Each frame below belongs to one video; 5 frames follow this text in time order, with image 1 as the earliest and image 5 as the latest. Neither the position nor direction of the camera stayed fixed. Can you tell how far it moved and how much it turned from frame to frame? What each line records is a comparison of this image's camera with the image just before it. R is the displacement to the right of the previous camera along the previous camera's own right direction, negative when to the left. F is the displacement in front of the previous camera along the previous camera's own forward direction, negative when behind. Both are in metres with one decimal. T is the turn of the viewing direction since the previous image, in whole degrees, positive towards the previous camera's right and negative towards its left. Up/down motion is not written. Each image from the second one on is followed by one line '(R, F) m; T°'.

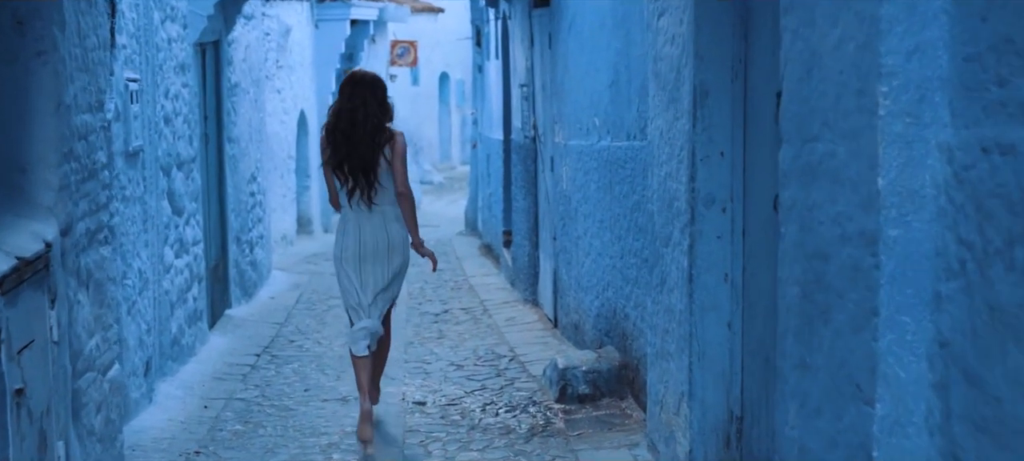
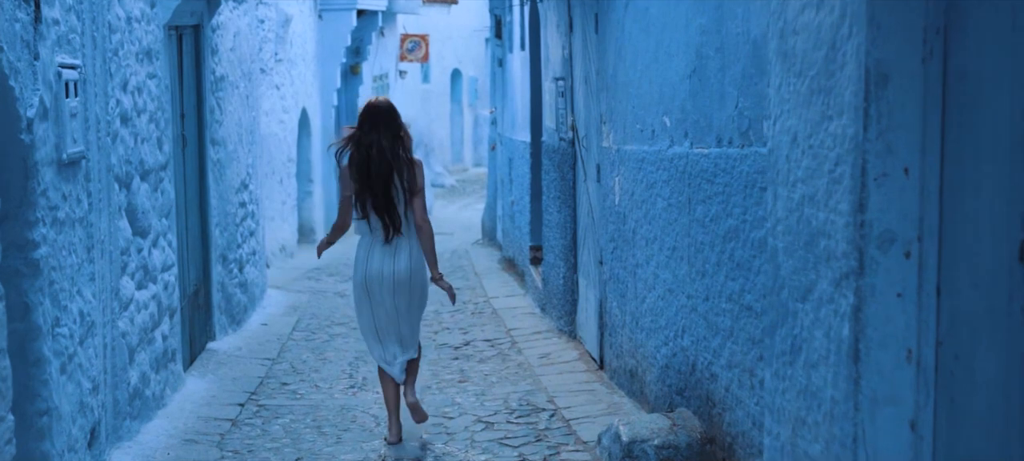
(-0.2, +1.5) m; 0°
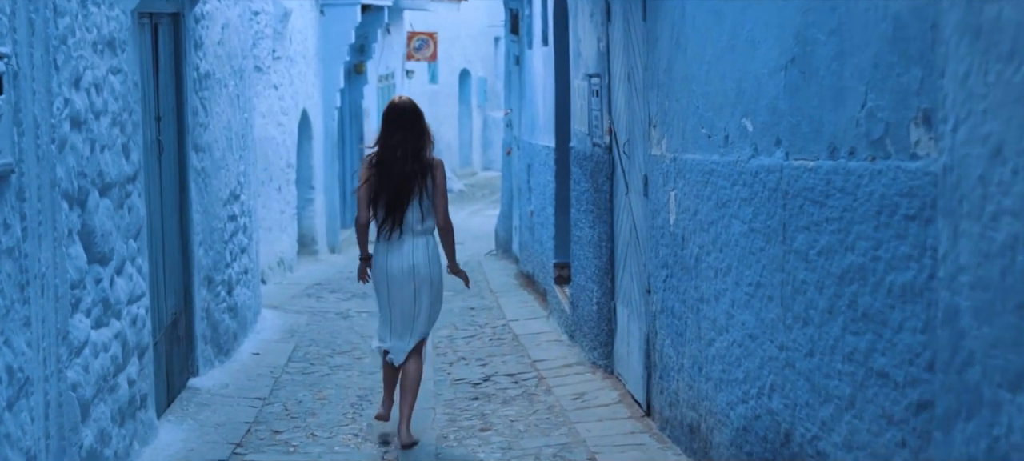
(-0.1, +1.1) m; 0°
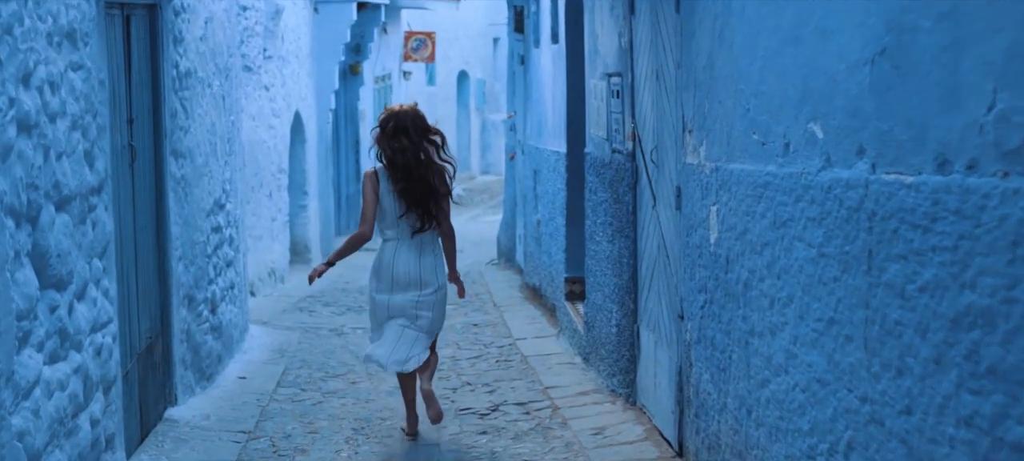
(-0.1, +0.7) m; 0°
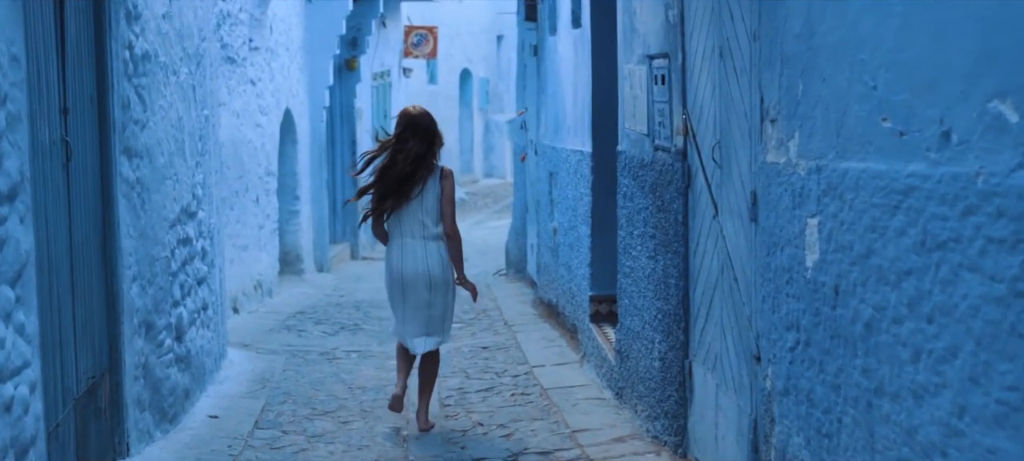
(-0.1, +1.2) m; 0°
